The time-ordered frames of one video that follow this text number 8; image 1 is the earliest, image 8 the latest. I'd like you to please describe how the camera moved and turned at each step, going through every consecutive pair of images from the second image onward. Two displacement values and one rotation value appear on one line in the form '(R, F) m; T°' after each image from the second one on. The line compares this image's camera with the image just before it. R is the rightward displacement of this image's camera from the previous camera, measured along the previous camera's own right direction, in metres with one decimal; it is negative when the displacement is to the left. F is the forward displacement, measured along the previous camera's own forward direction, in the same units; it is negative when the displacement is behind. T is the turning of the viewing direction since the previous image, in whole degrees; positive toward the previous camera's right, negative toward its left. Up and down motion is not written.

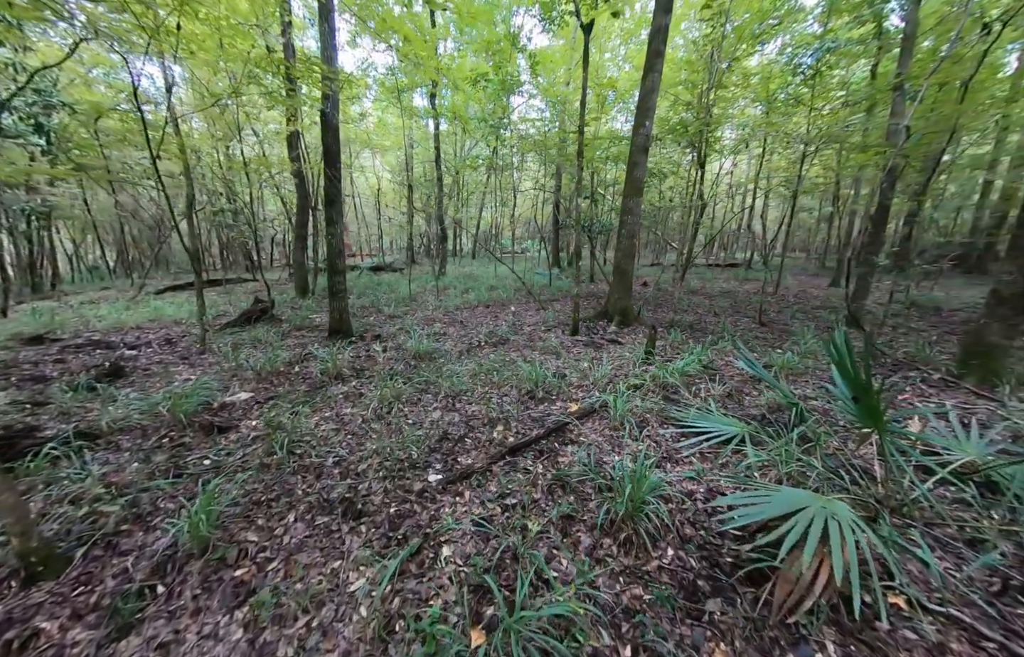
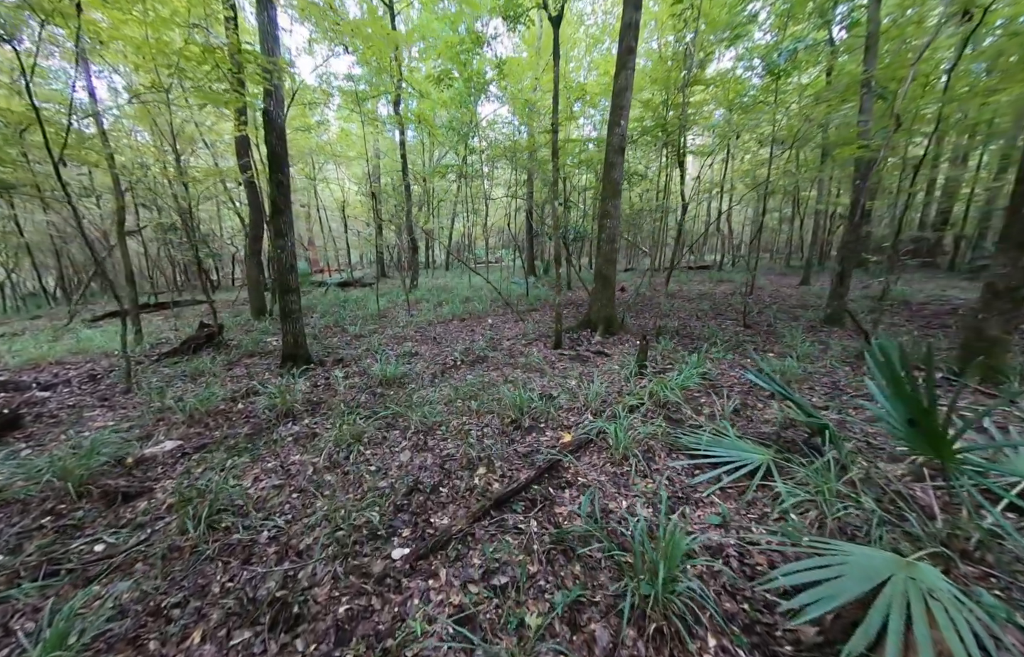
(0.0, +0.5) m; +4°
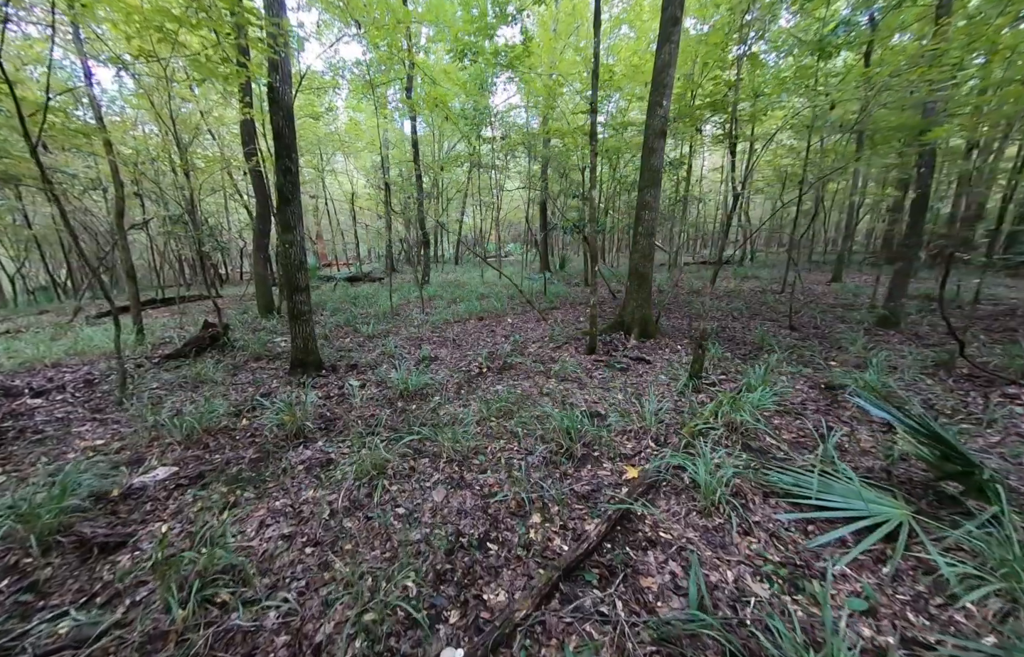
(-0.4, +0.5) m; -1°
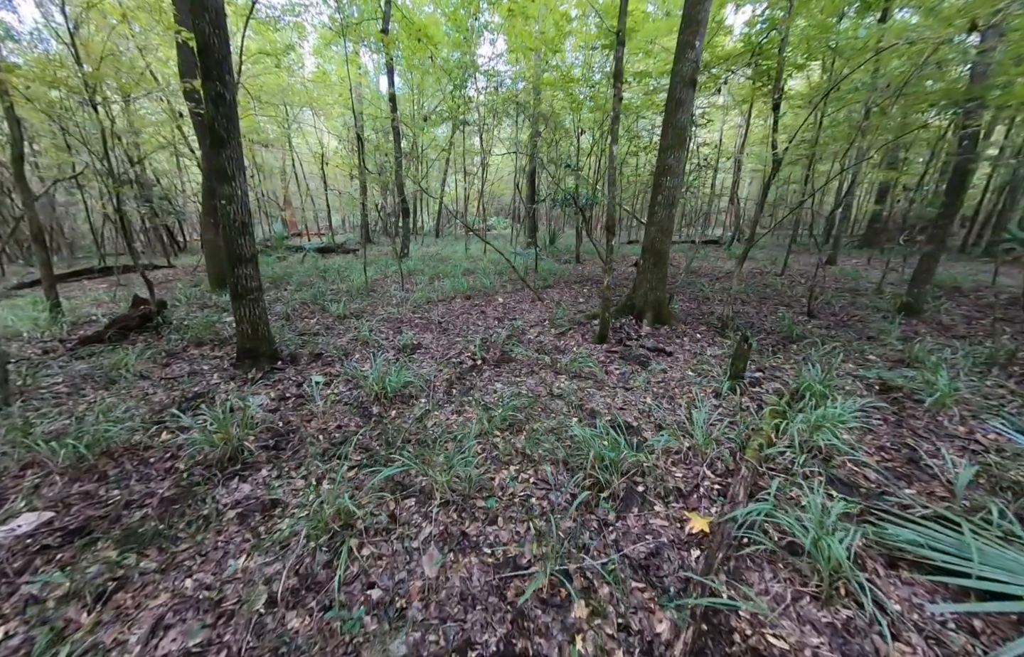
(-0.2, +0.9) m; +3°
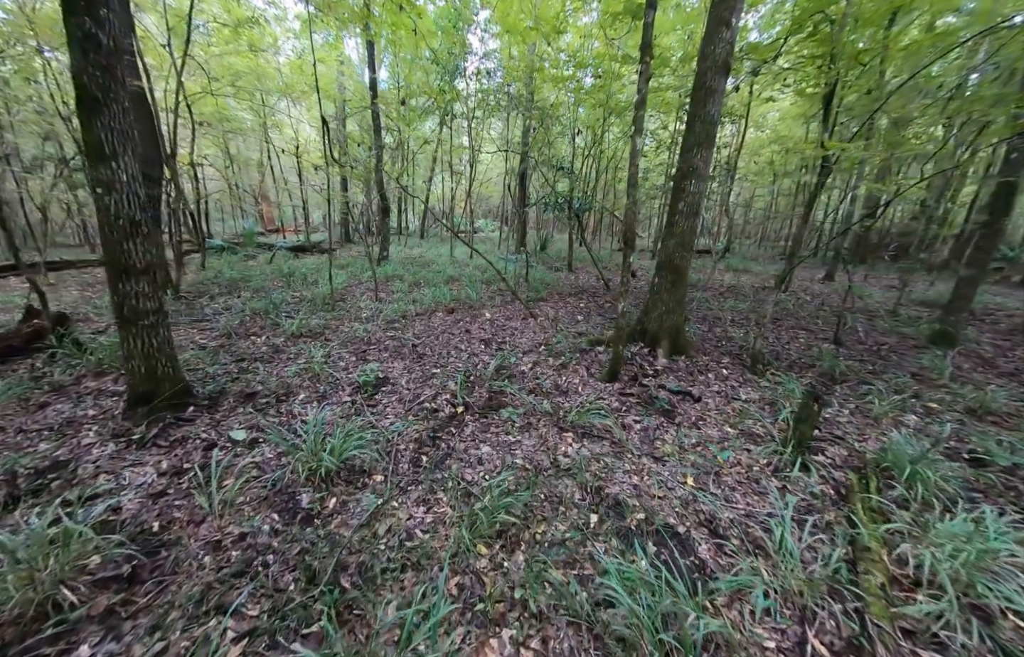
(-0.1, +0.9) m; +2°
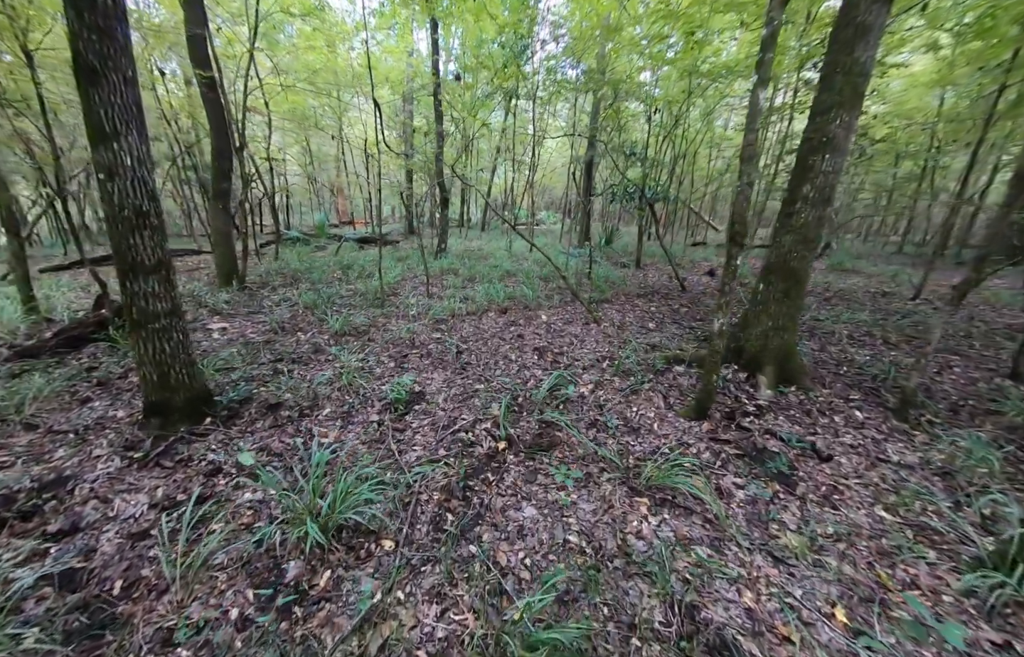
(0.0, +0.7) m; -9°
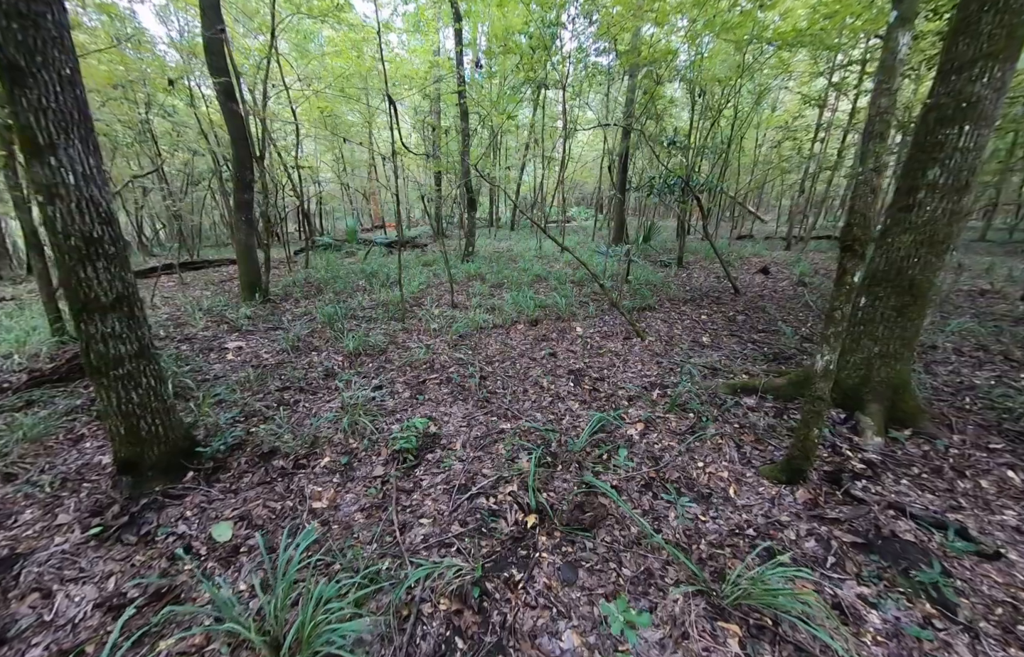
(0.0, +0.6) m; -5°
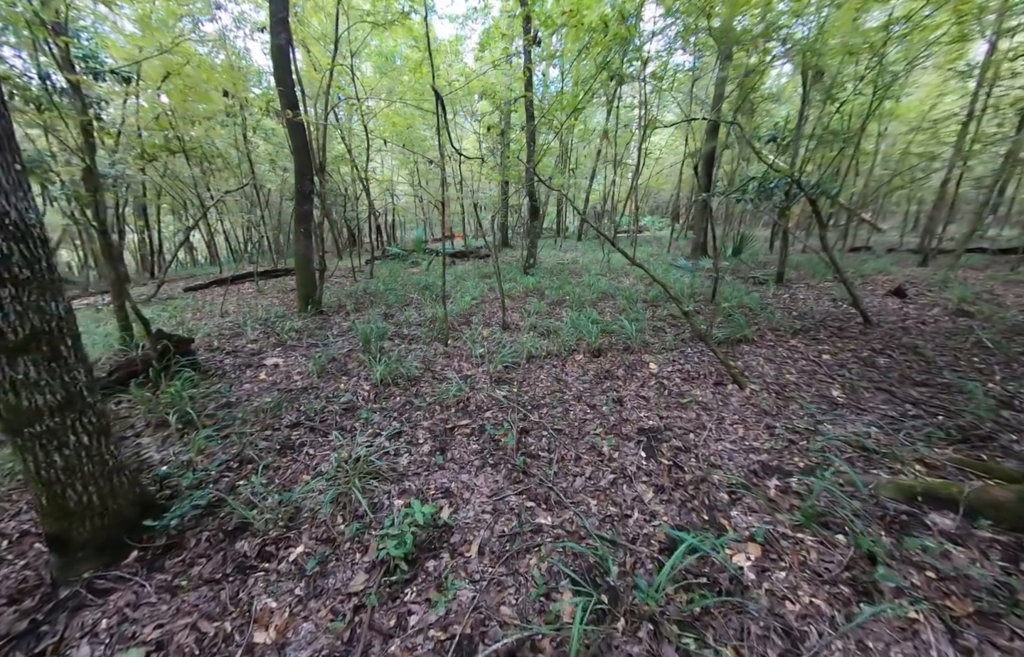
(+0.1, +0.8) m; -10°
